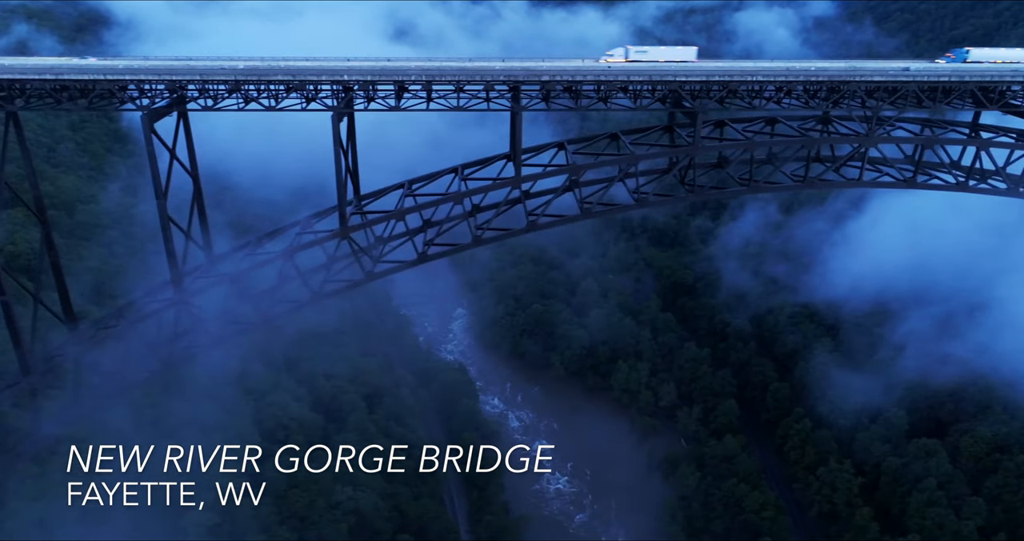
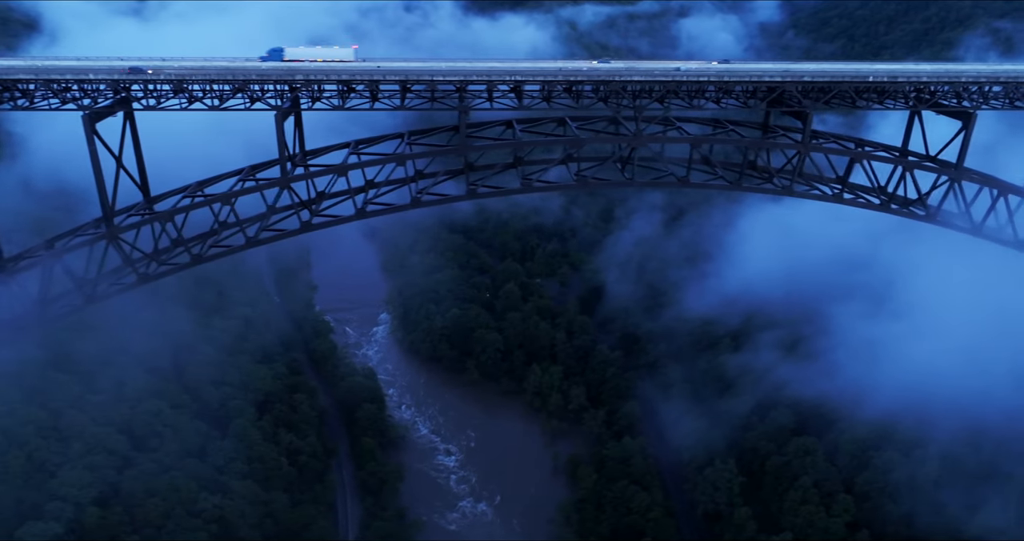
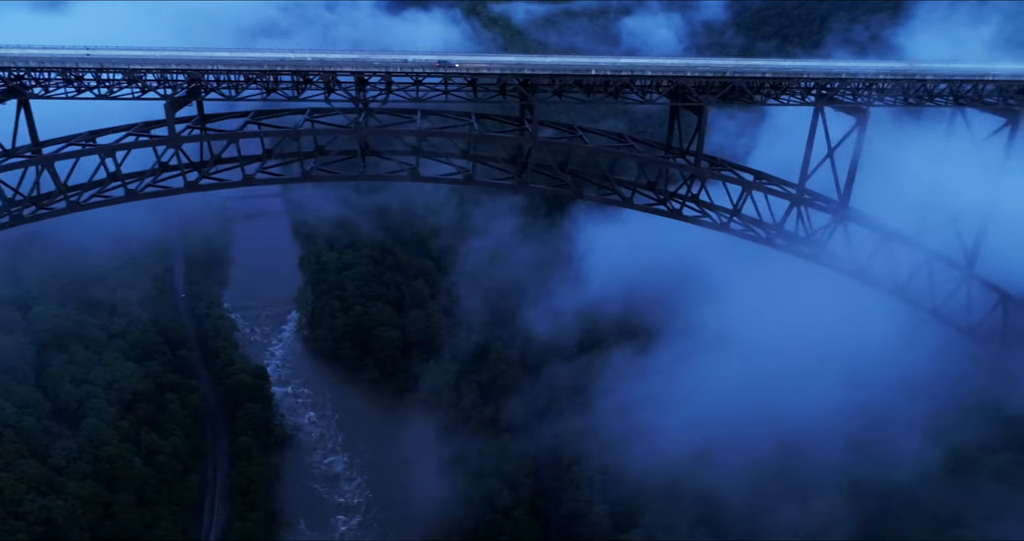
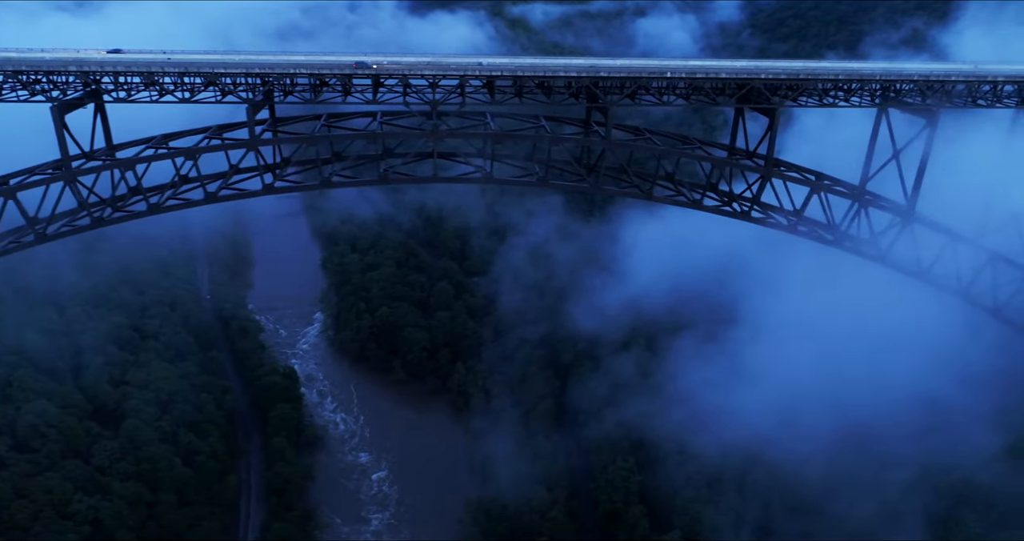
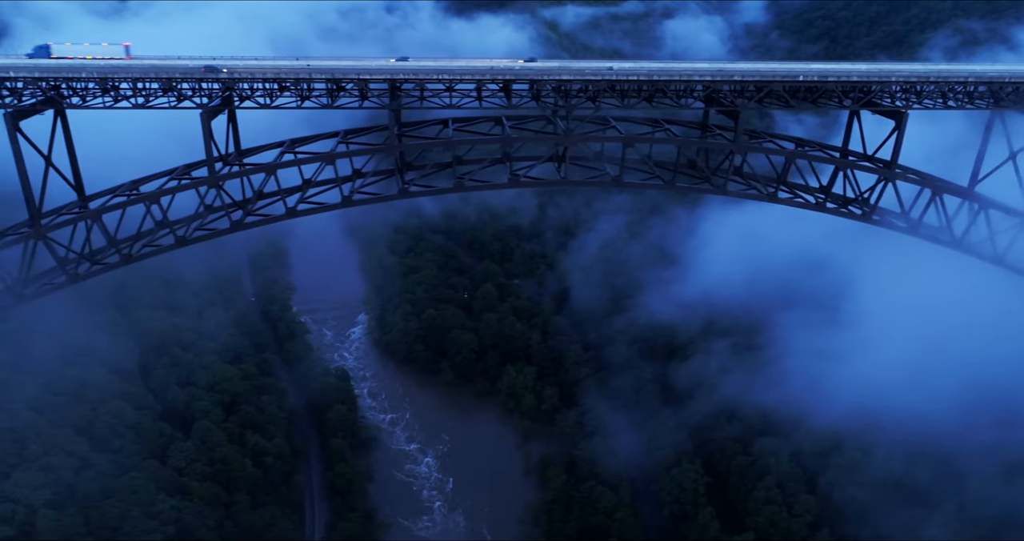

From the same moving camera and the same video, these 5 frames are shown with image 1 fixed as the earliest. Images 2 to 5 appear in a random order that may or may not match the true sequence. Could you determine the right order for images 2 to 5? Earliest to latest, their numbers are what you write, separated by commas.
2, 5, 4, 3
